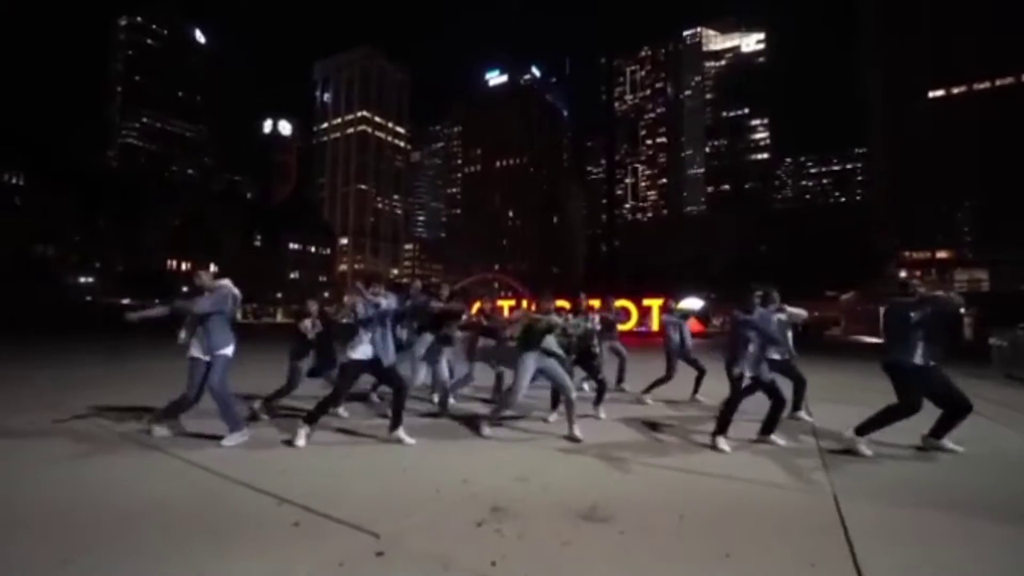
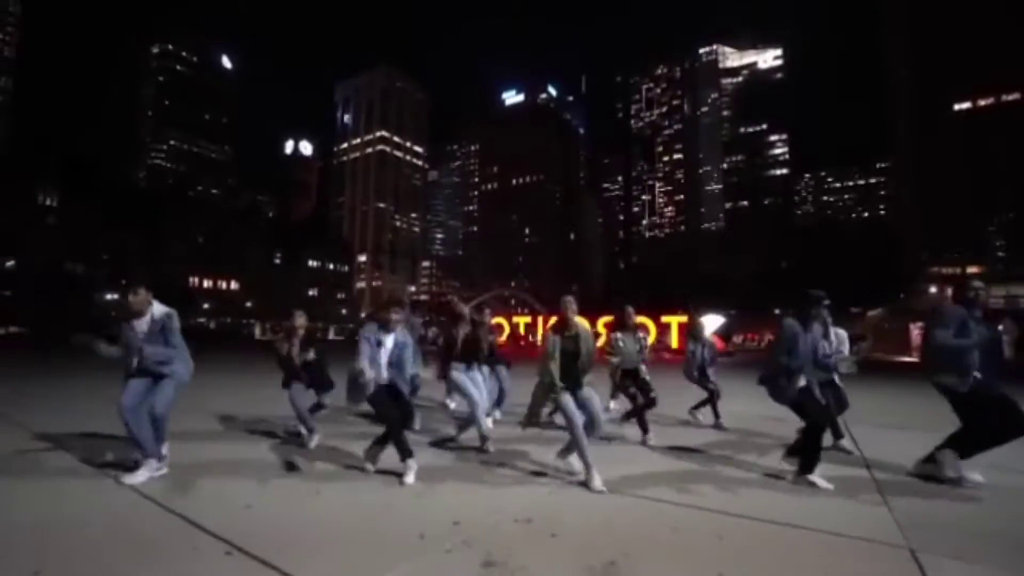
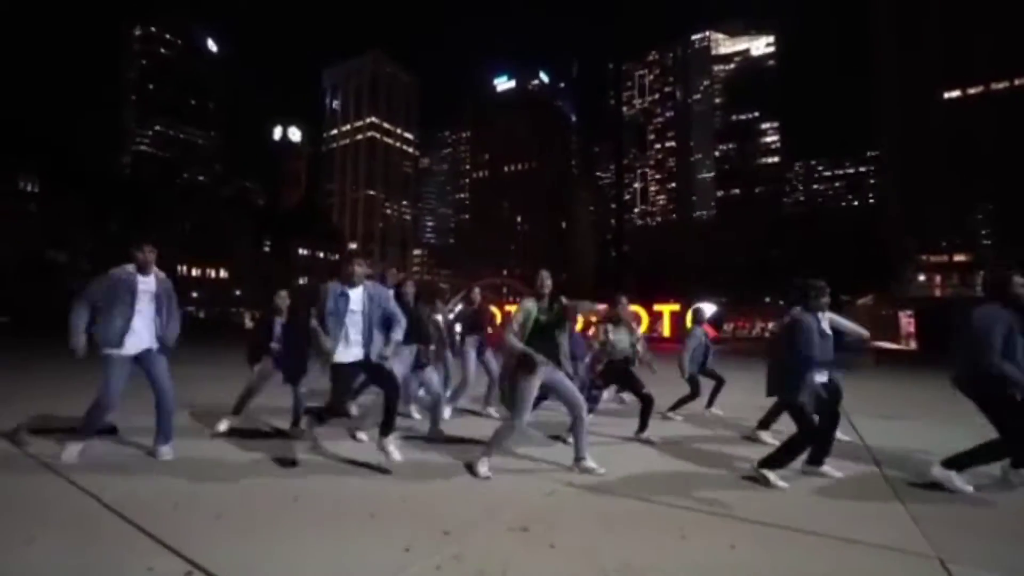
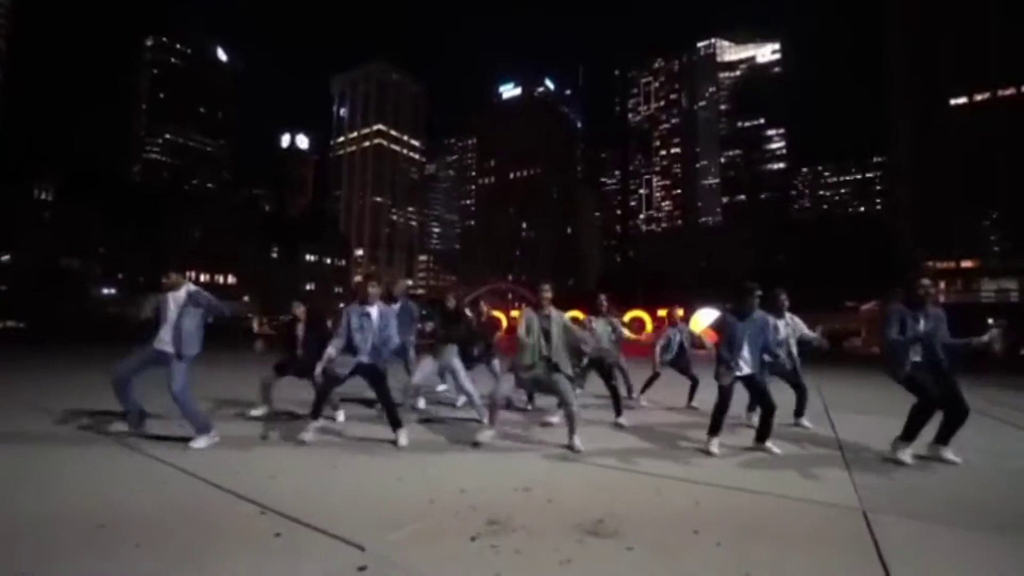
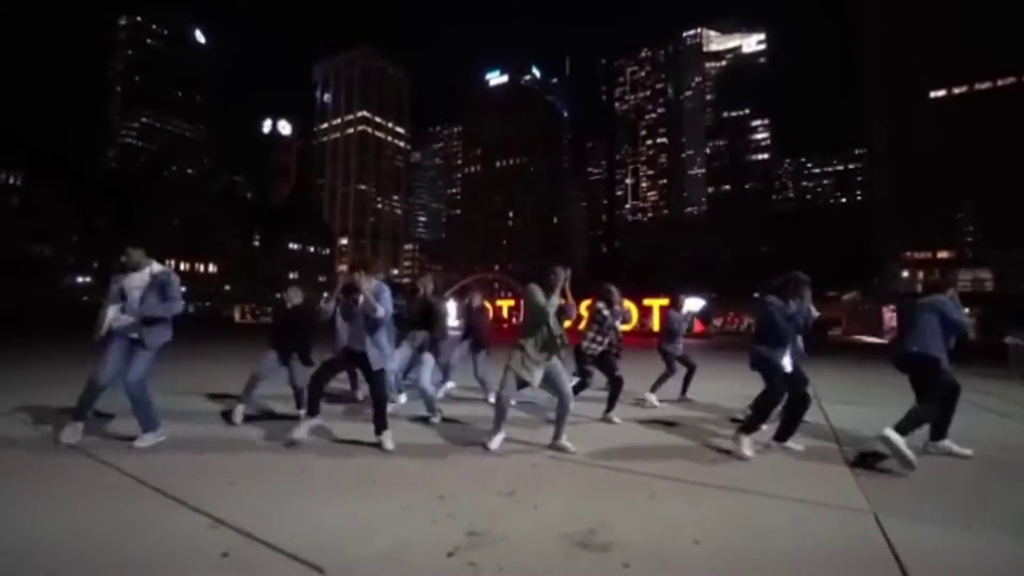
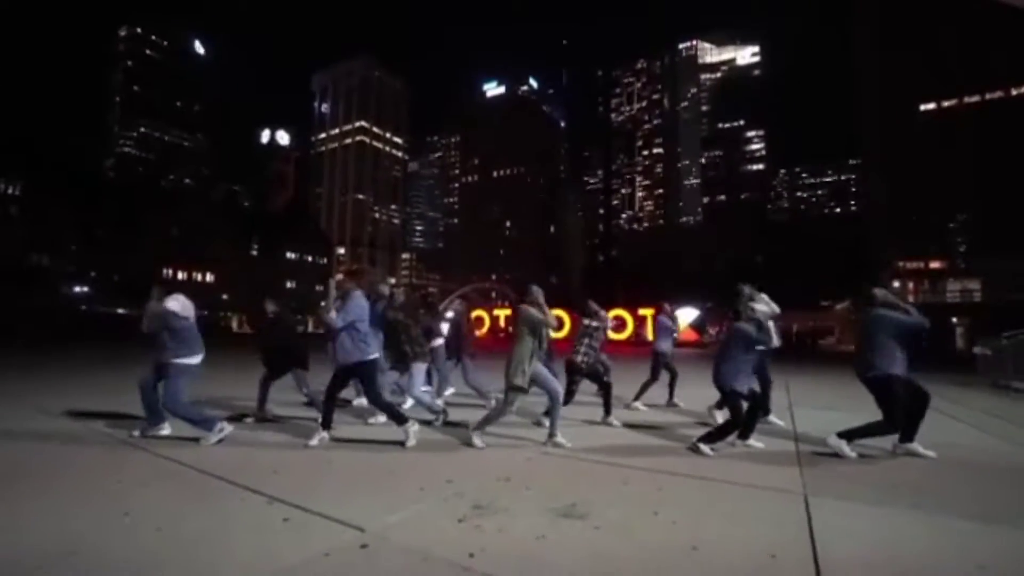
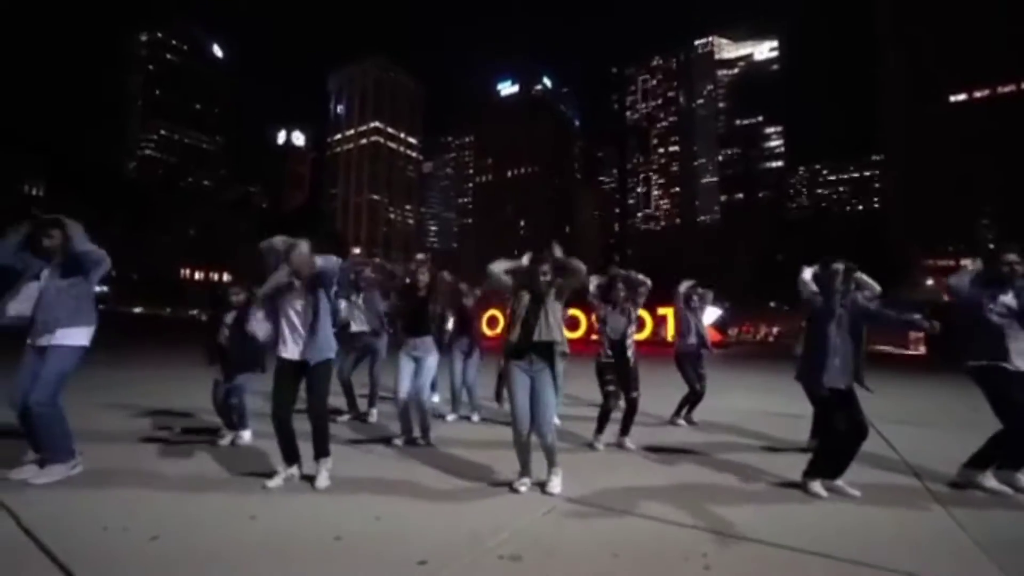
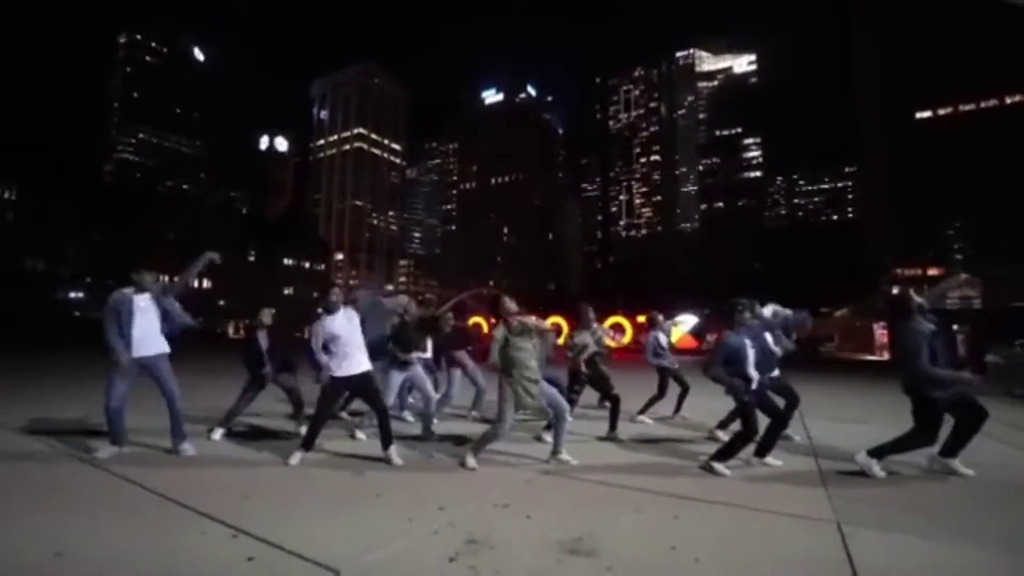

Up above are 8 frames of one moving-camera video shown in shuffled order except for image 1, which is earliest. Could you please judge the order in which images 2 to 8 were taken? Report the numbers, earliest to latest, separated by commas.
3, 8, 6, 5, 7, 2, 4
